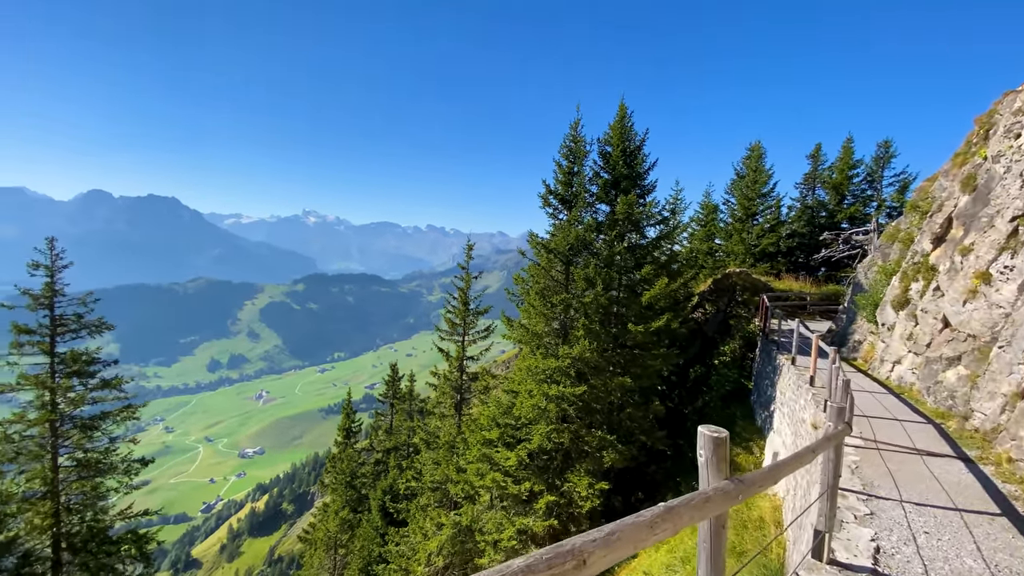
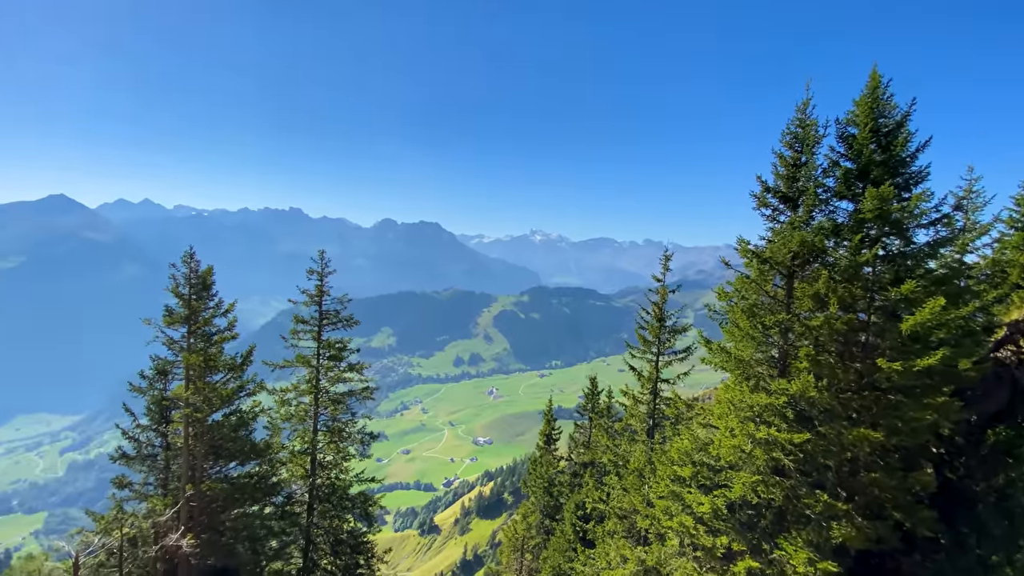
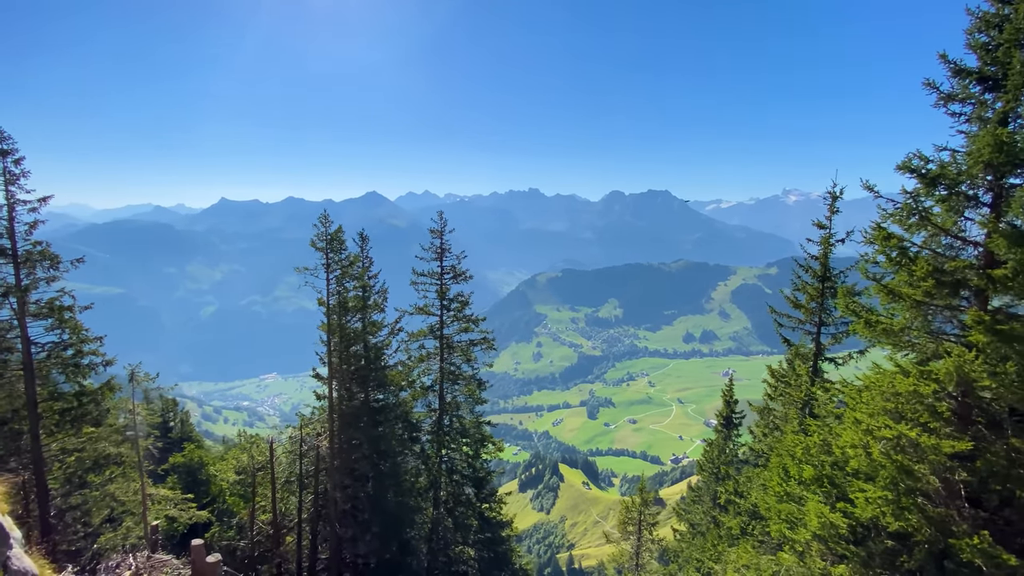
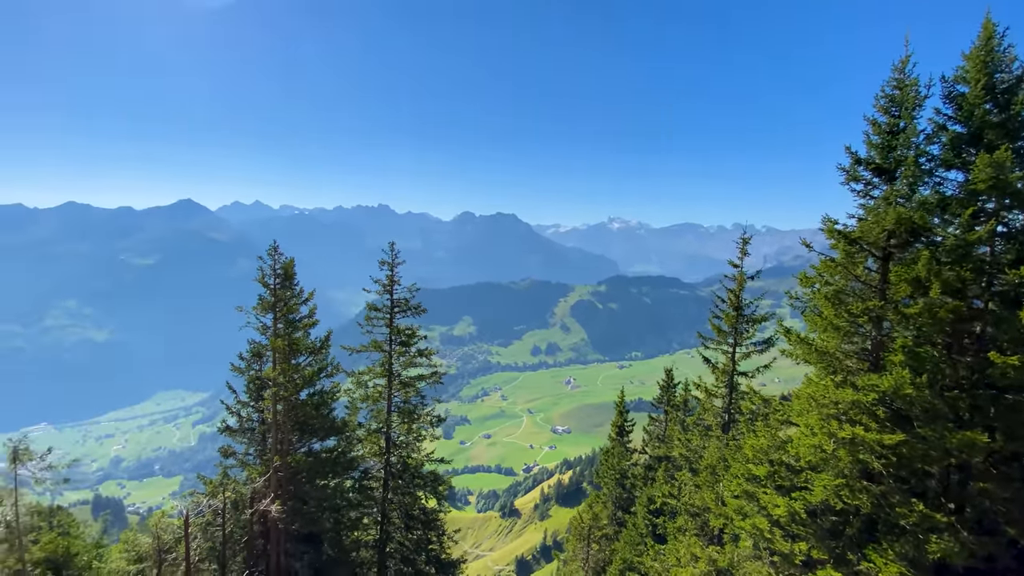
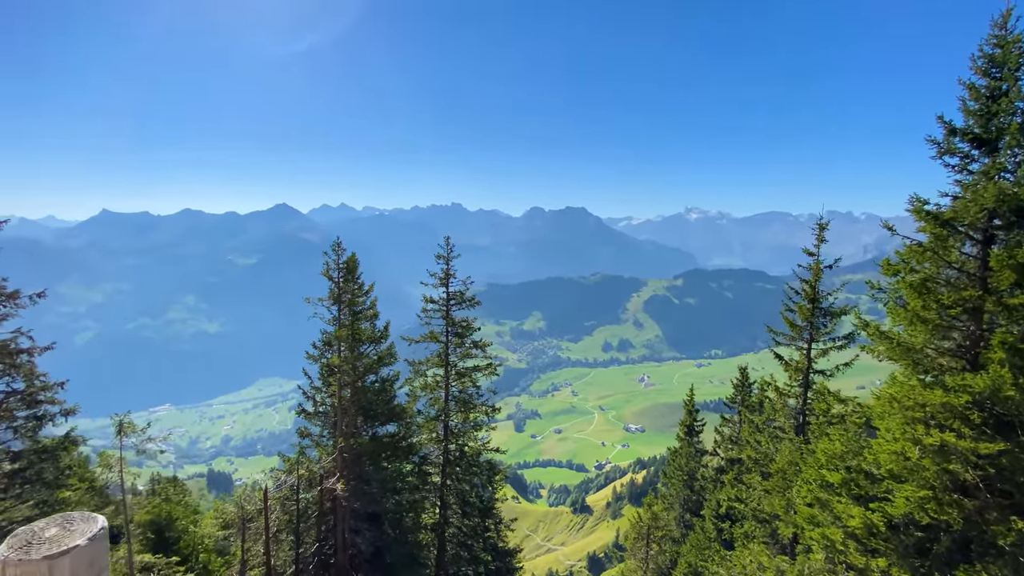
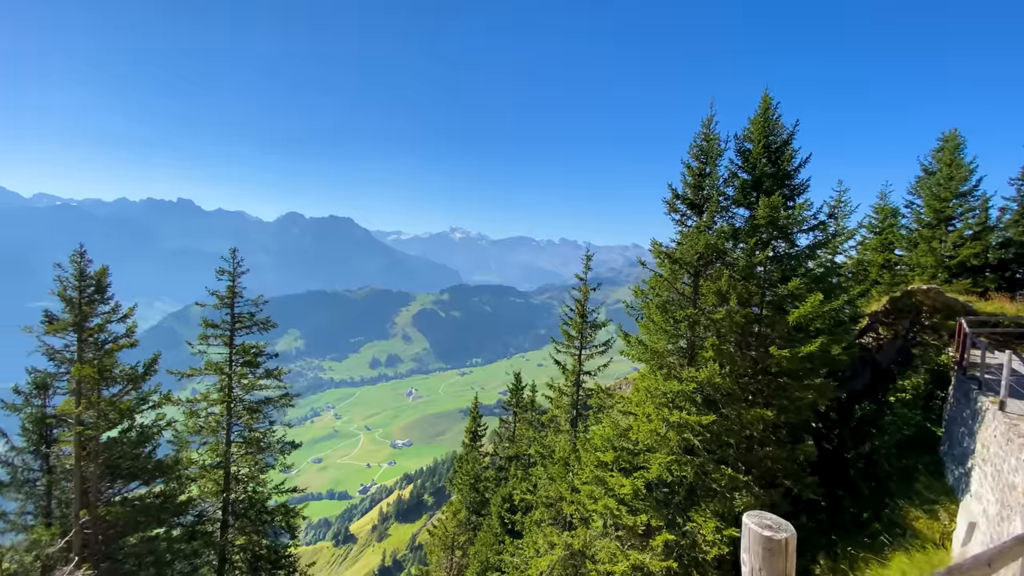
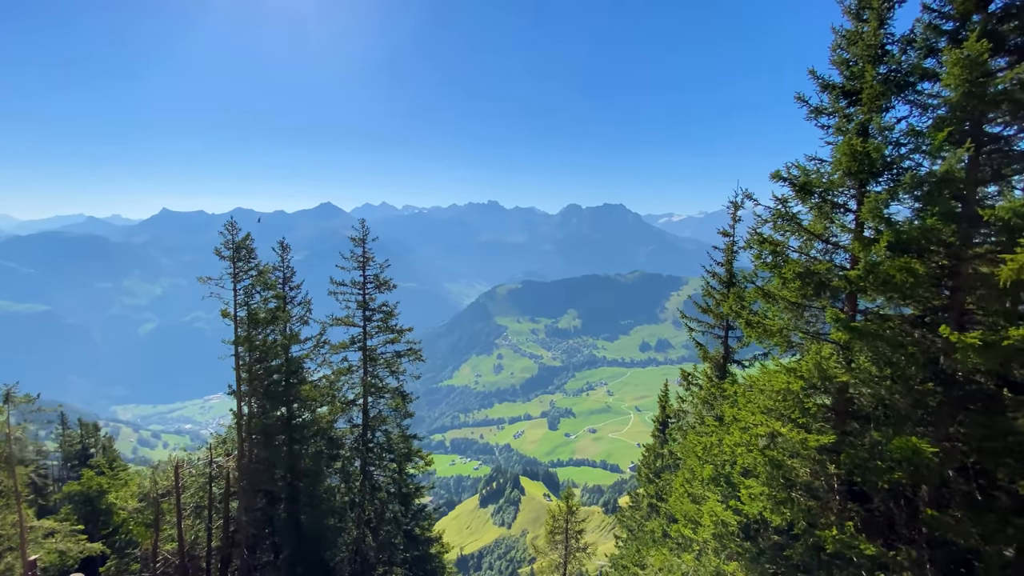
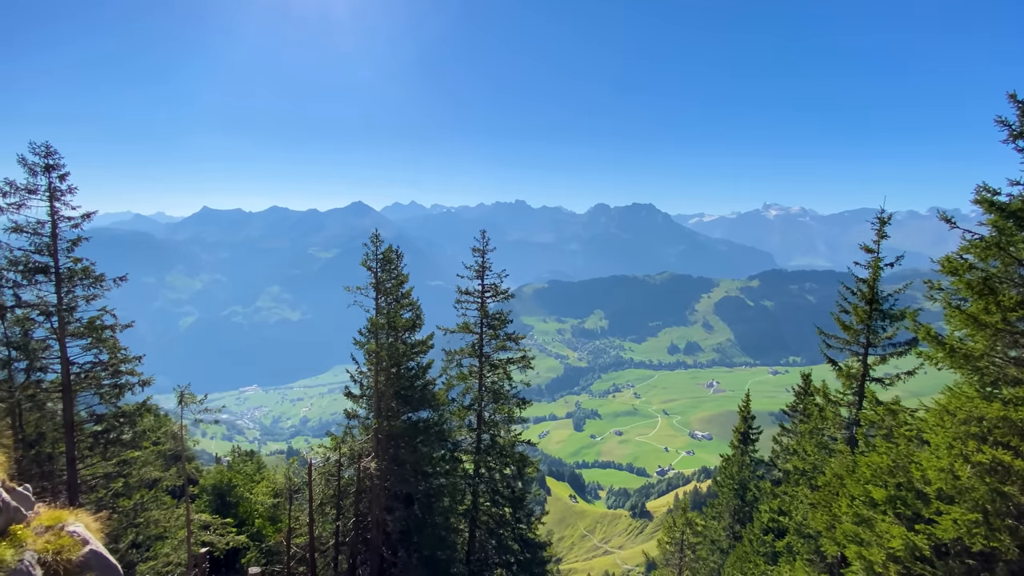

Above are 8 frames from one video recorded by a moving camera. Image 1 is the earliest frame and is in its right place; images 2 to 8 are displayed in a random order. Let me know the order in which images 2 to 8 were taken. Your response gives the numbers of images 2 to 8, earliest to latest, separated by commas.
6, 2, 4, 5, 8, 3, 7
